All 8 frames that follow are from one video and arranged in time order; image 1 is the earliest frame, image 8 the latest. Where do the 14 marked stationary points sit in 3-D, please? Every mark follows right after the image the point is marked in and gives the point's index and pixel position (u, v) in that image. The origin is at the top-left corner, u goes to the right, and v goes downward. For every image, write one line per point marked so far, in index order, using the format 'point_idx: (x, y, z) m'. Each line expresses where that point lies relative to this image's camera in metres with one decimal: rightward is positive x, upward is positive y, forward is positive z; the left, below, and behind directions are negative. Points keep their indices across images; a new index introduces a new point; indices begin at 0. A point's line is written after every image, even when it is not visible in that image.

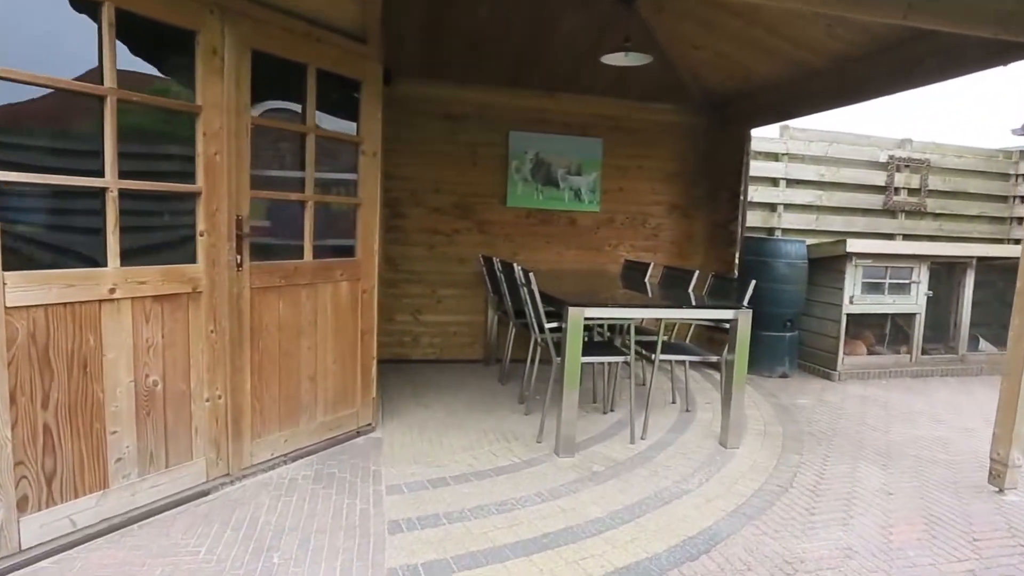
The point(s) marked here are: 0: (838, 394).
0: (+2.3, -0.8, +4.3) m
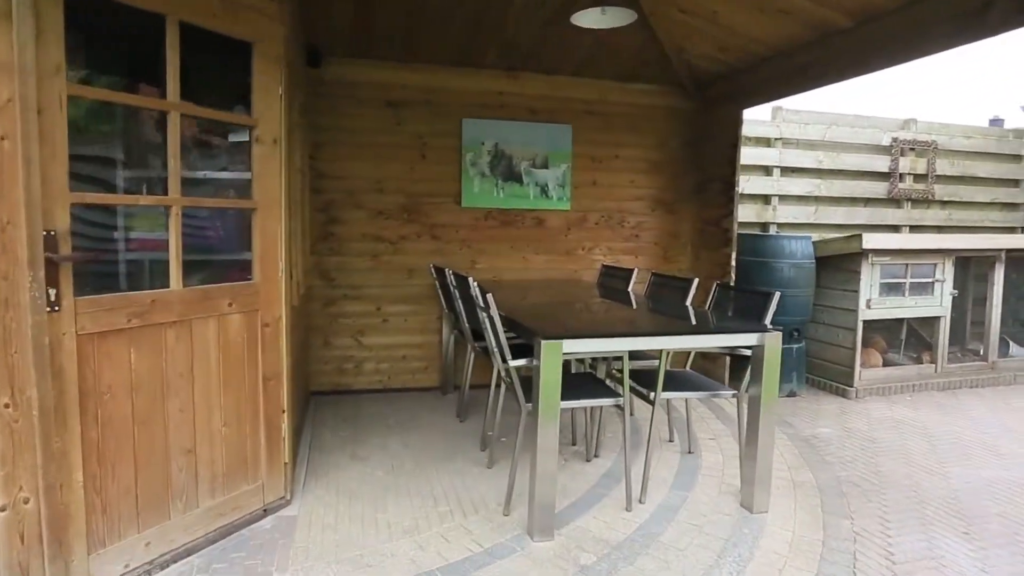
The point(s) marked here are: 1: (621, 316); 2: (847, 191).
0: (+2.1, -0.8, +3.7) m
1: (+0.6, -0.1, +3.5) m
2: (+2.7, +0.8, +5.0) m
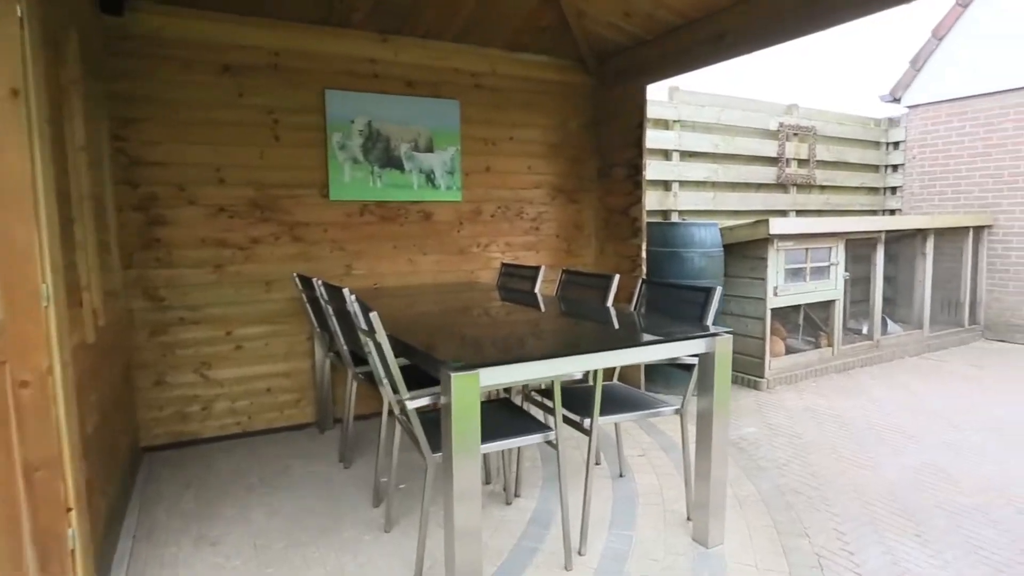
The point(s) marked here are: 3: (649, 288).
0: (+1.5, -0.7, +3.4) m
1: (+0.1, -0.1, +3.0) m
2: (+1.8, +0.9, +4.9) m
3: (+0.6, 0.0, +2.5) m
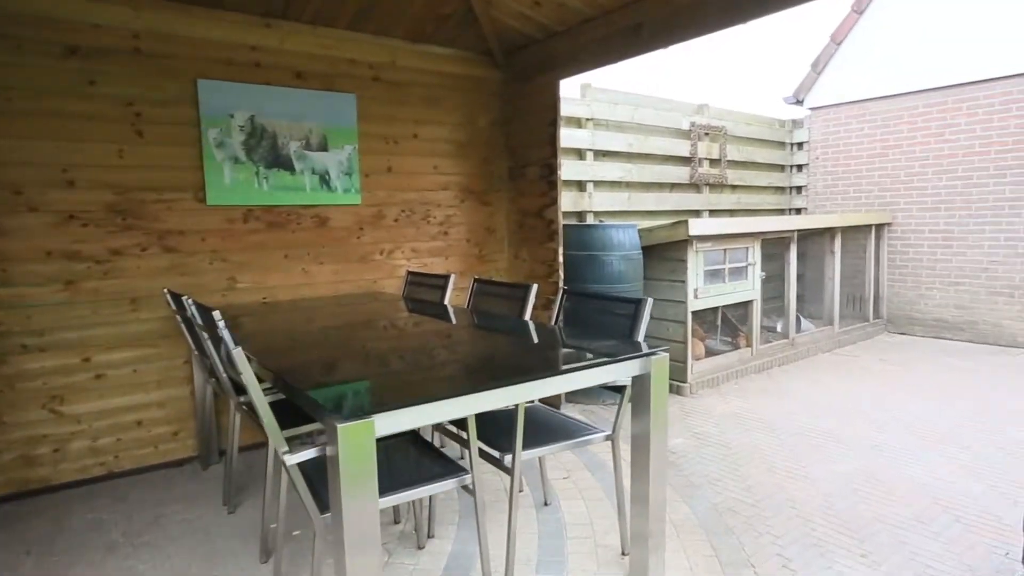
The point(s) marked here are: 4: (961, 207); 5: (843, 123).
0: (+1.1, -0.7, +3.3) m
1: (-0.3, -0.2, +2.7) m
2: (+1.1, +0.9, +4.8) m
3: (+0.2, 0.0, +2.3) m
4: (+3.7, +0.7, +5.0) m
5: (+3.1, +1.5, +5.7) m
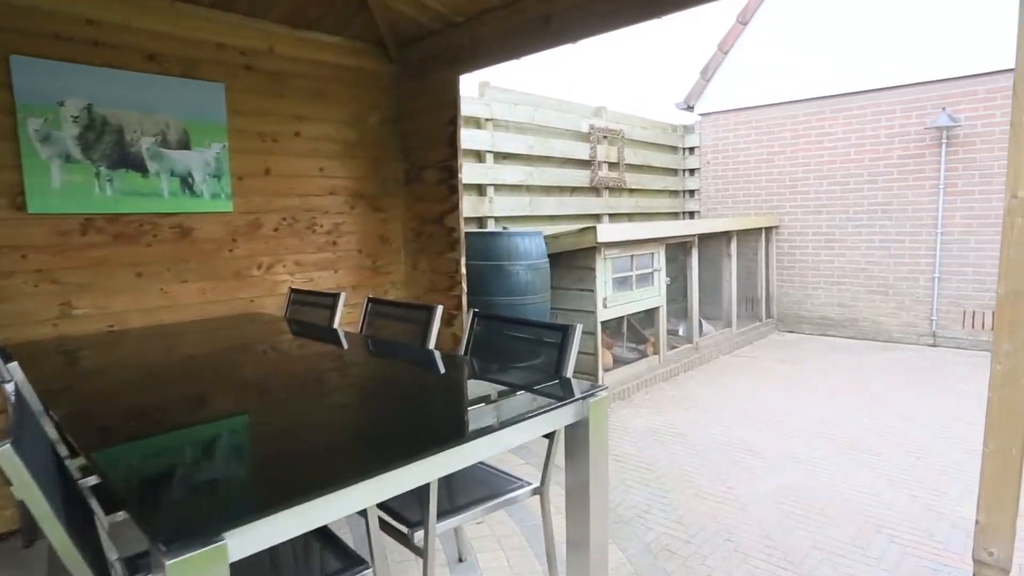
0: (+0.6, -0.8, +3.2) m
1: (-0.7, -0.3, +2.3) m
2: (+0.3, +0.8, +4.6) m
3: (-0.1, -0.1, +2.0) m
4: (+2.8, +0.7, +5.3) m
5: (+2.1, +1.5, +5.9) m
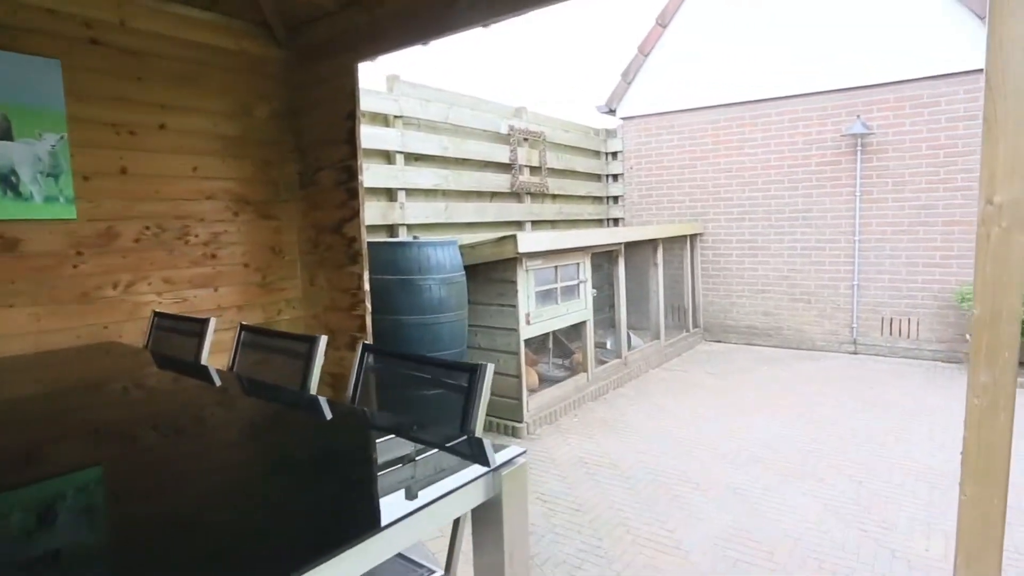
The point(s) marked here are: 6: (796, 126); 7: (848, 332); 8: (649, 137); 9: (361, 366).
0: (+0.2, -0.9, +2.9) m
1: (-1.0, -0.3, +1.8) m
2: (-0.3, +0.7, +4.3) m
3: (-0.4, -0.2, +1.6) m
4: (+2.1, +0.6, +5.2) m
5: (+1.3, +1.4, +5.7) m
6: (+2.3, +1.3, +5.0) m
7: (+2.7, -0.4, +5.0) m
8: (+1.3, +1.4, +5.7) m
9: (-0.4, -0.2, +1.7) m
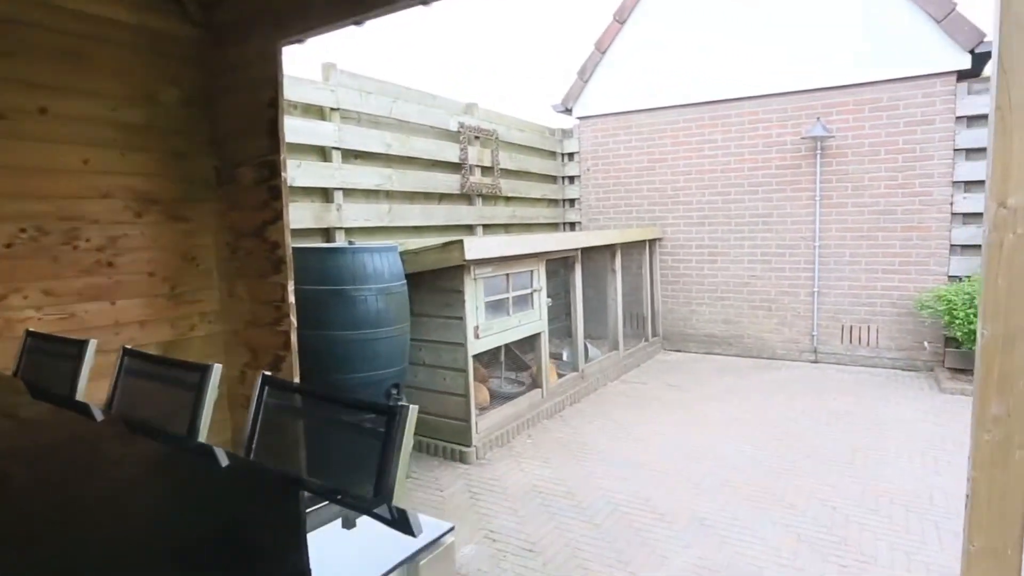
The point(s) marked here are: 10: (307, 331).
0: (0.0, -0.9, +2.6) m
1: (-1.1, -0.4, +1.5) m
2: (-0.6, +0.7, +4.0) m
3: (-0.5, -0.2, +1.3) m
4: (+1.7, +0.5, +5.1) m
5: (+0.9, +1.4, +5.5) m
6: (+2.0, +1.3, +4.9) m
7: (+2.3, -0.4, +4.9) m
8: (+0.9, +1.4, +5.5) m
9: (-0.5, -0.2, +1.4) m
10: (-0.9, -0.2, +2.7) m
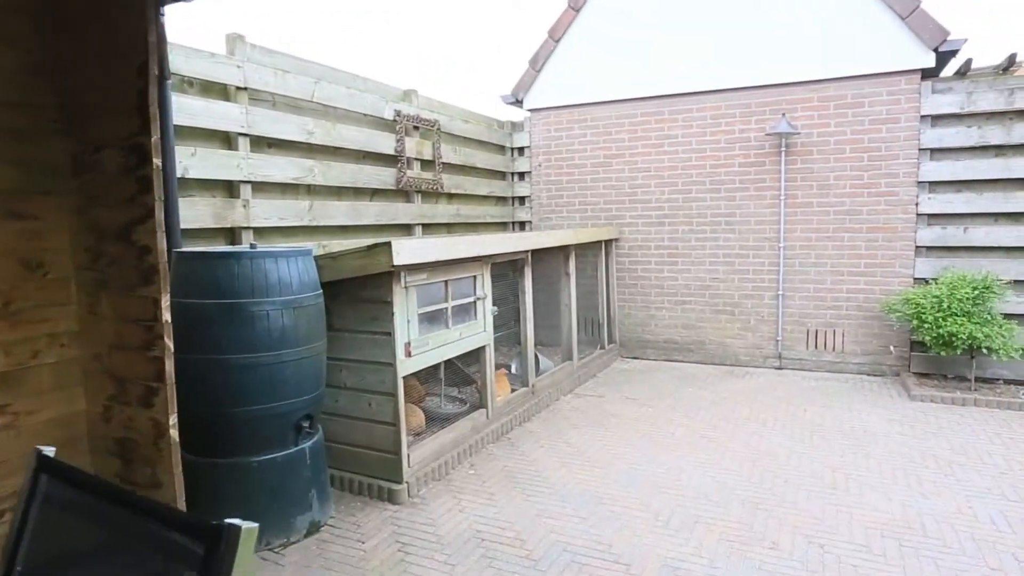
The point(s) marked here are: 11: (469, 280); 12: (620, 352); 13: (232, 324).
0: (-0.2, -0.9, +2.1) m
1: (-1.2, -0.4, +0.9) m
2: (-0.9, +0.6, +3.5) m
3: (-0.6, -0.3, +0.9) m
4: (+1.3, +0.5, +4.8) m
5: (+0.4, +1.3, +5.1) m
6: (+1.5, +1.3, +4.6) m
7: (+1.9, -0.4, +4.6) m
8: (+0.4, +1.3, +5.2) m
9: (-0.7, -0.3, +0.9) m
10: (-1.1, -0.2, +2.2) m
11: (-0.2, 0.0, +3.1) m
12: (+0.9, -0.5, +5.1) m
13: (-1.0, -0.1, +2.2) m
